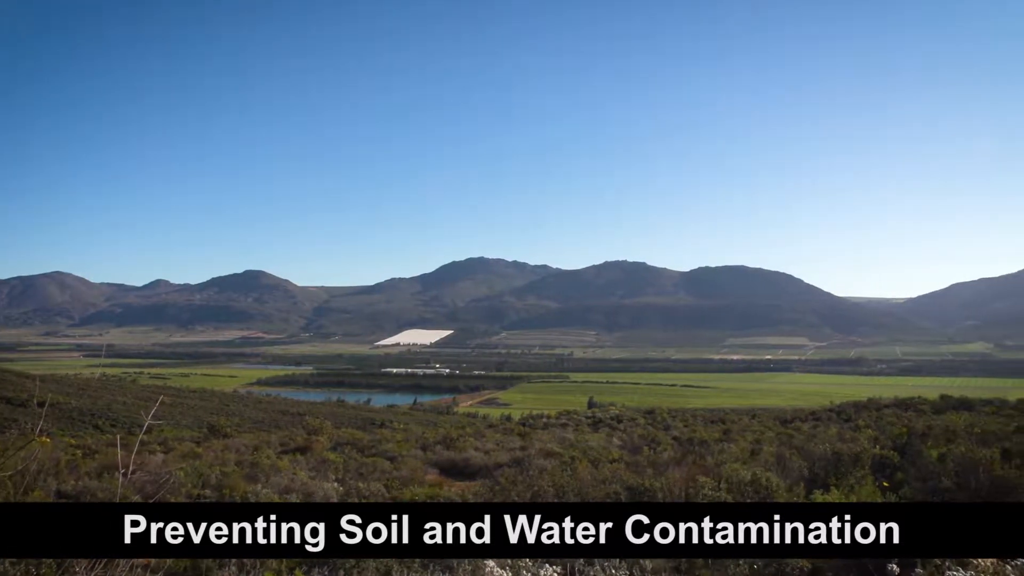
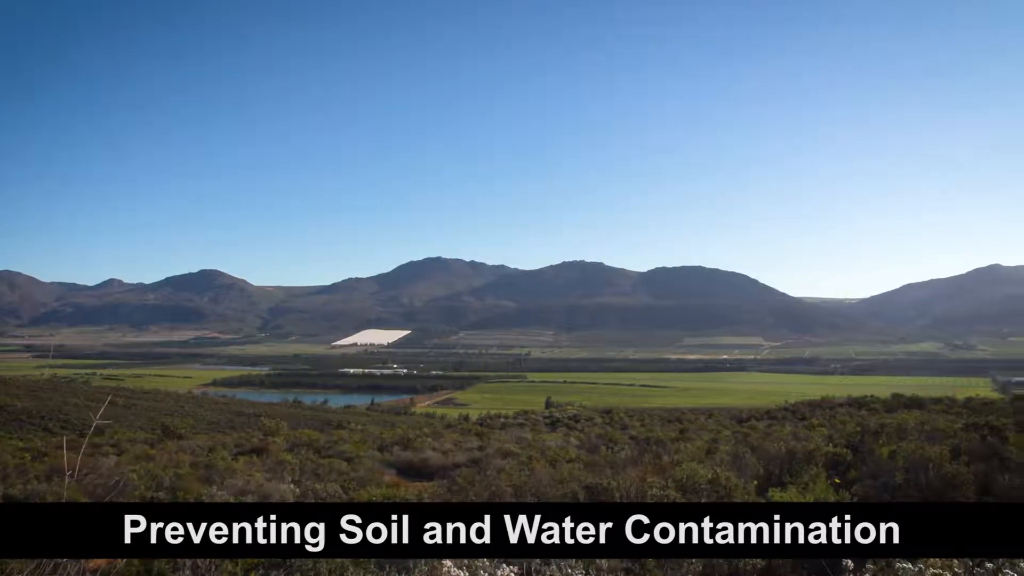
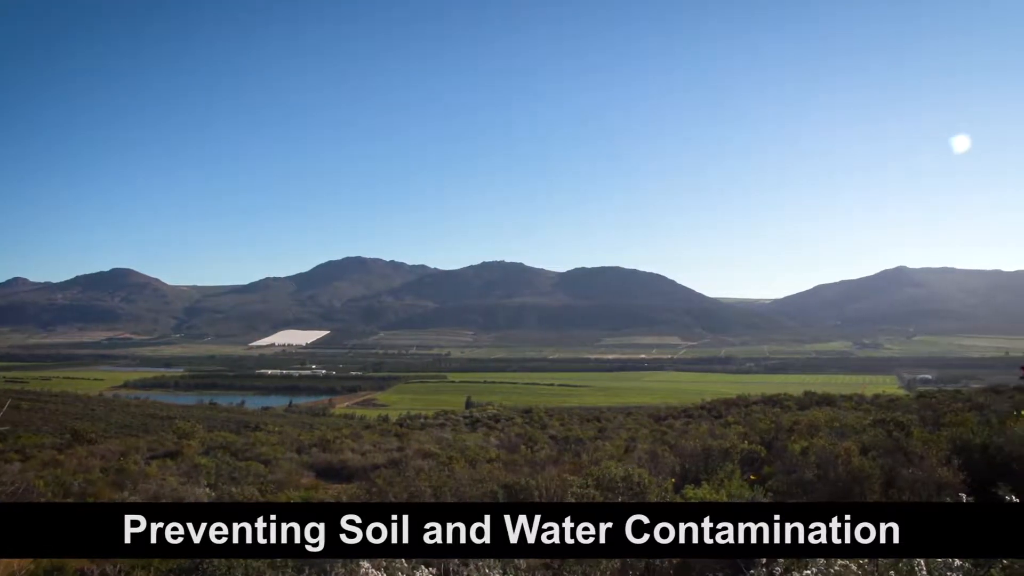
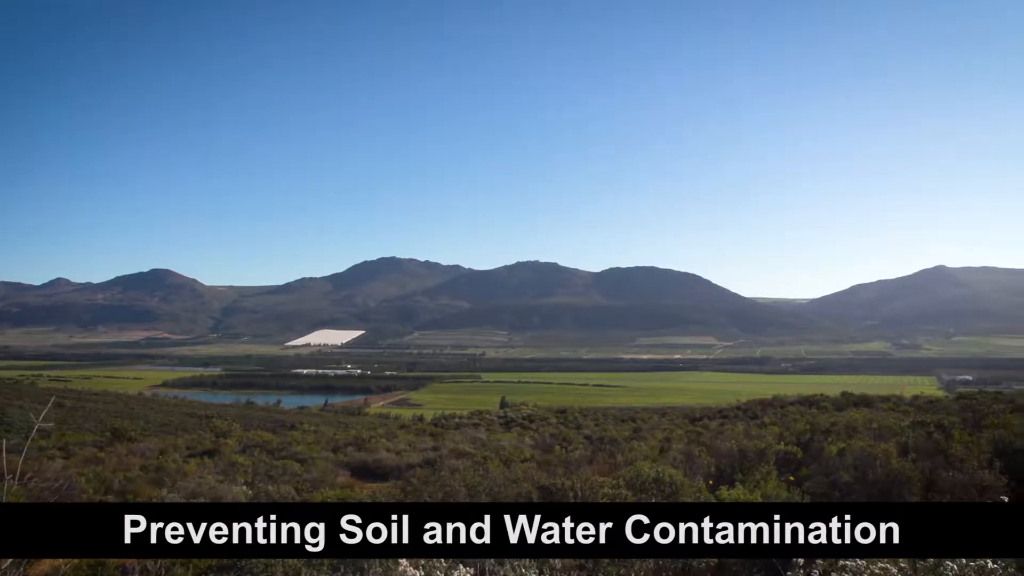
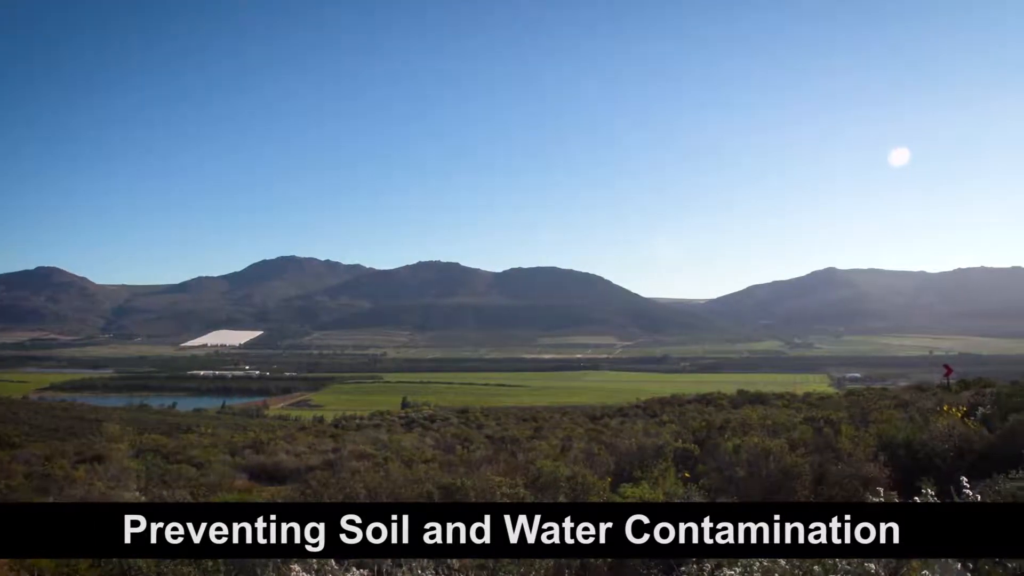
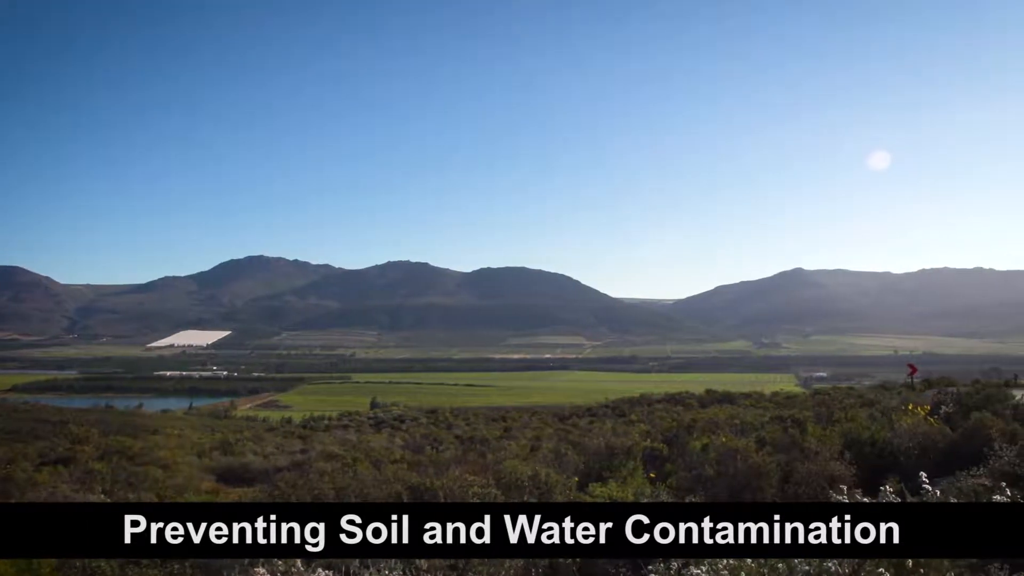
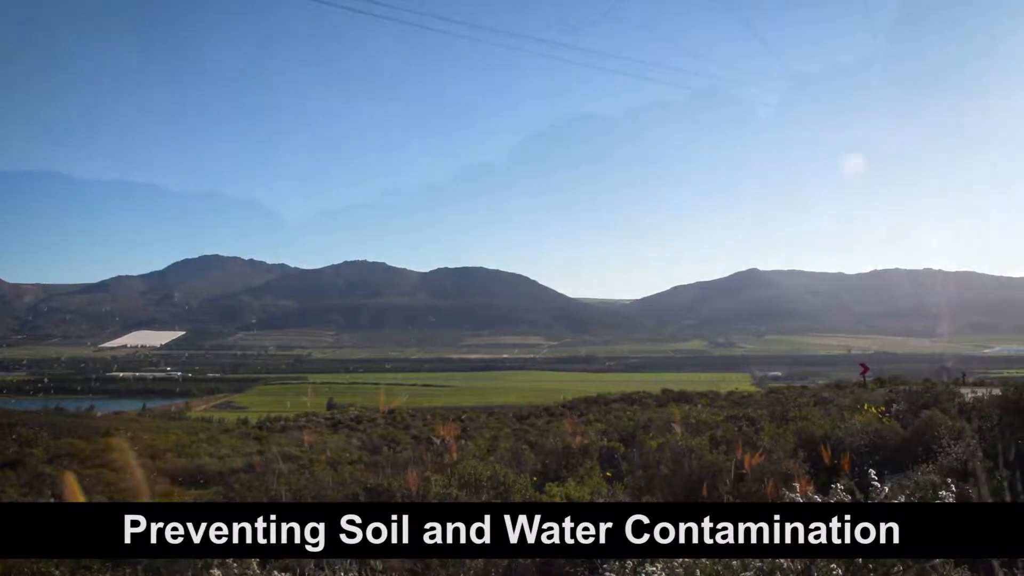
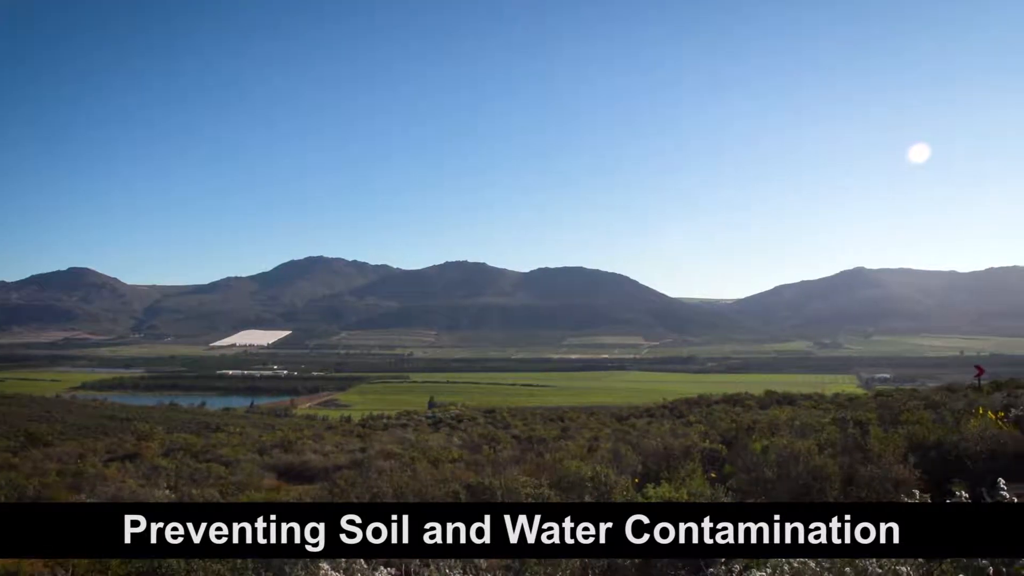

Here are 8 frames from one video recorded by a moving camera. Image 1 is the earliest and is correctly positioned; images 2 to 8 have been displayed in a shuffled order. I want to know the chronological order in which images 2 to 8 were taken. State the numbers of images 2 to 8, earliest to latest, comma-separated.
2, 4, 3, 8, 5, 6, 7
